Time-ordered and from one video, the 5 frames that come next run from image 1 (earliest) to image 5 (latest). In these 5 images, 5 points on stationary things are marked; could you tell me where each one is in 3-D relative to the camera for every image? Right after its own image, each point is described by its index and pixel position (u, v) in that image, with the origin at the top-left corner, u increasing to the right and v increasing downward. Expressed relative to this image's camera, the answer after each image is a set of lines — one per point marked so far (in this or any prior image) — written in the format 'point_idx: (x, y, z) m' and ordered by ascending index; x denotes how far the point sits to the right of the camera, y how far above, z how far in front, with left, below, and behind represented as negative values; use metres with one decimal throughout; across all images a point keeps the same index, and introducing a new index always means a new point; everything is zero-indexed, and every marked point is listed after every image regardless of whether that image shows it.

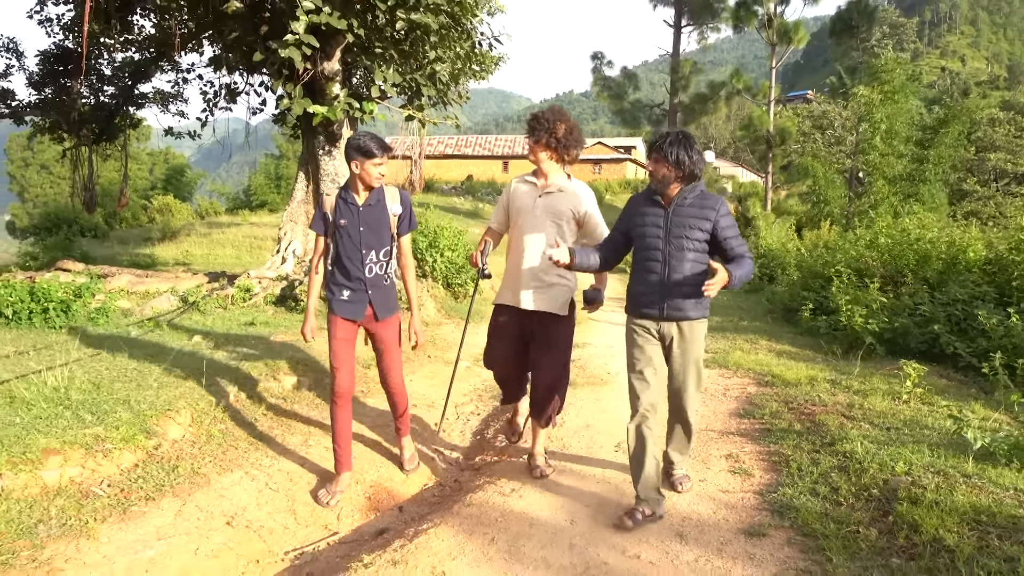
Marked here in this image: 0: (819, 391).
0: (+2.4, -0.8, +5.2) m
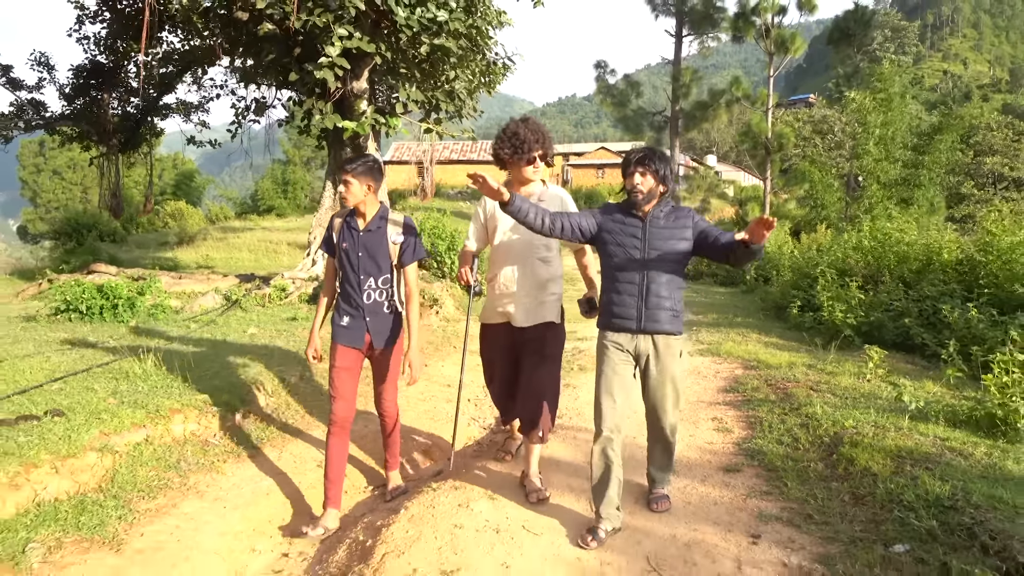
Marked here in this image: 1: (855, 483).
0: (+2.6, -0.8, +6.1) m
1: (+1.8, -1.0, +3.6) m
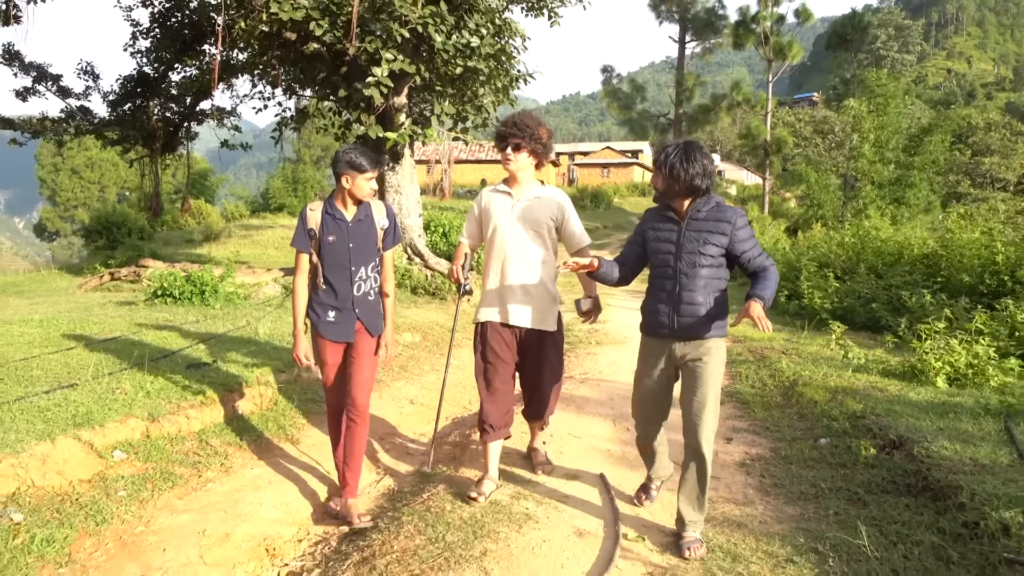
0: (+3.0, -0.6, +7.6) m
1: (+2.2, -0.9, +5.0) m
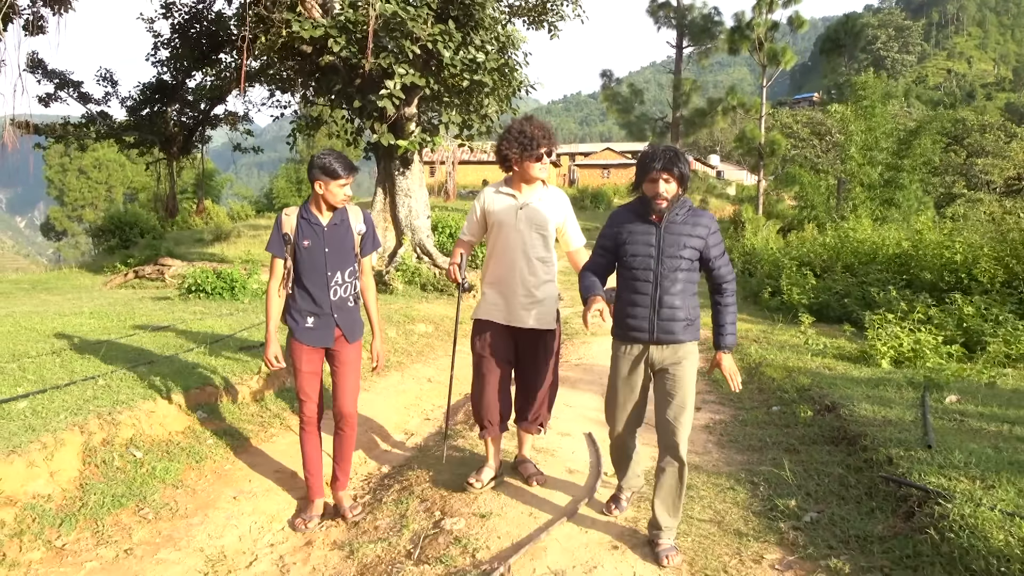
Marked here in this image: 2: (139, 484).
0: (+3.0, -0.6, +8.5) m
1: (+2.2, -0.8, +5.9) m
2: (-2.0, -1.1, +3.7) m
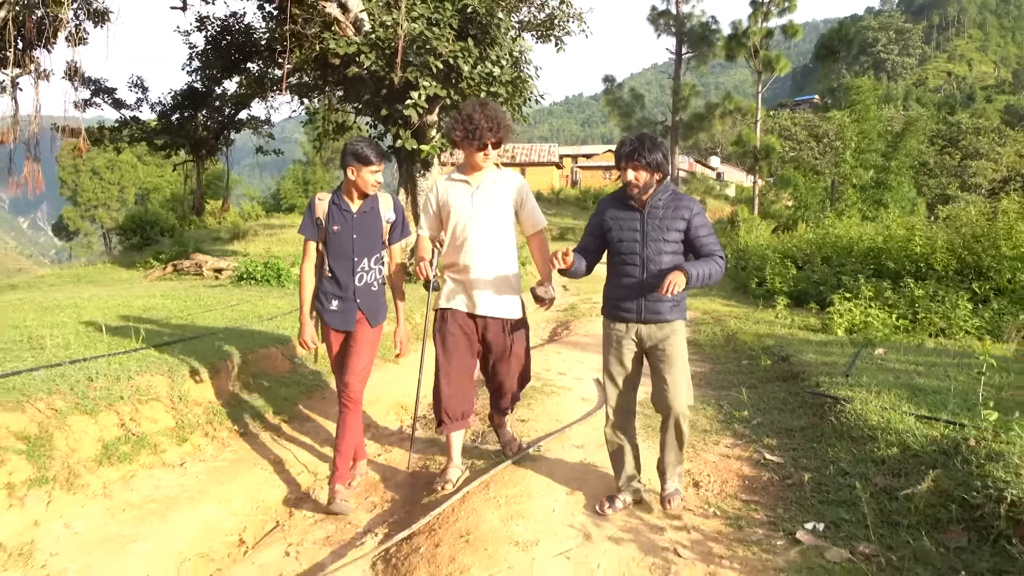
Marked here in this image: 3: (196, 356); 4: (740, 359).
0: (+3.2, -0.4, +9.9) m
1: (+2.4, -0.6, +7.3) m
2: (-1.8, -0.8, +5.0) m
3: (-2.3, -0.5, +5.0) m
4: (+2.3, -0.7, +6.7) m
